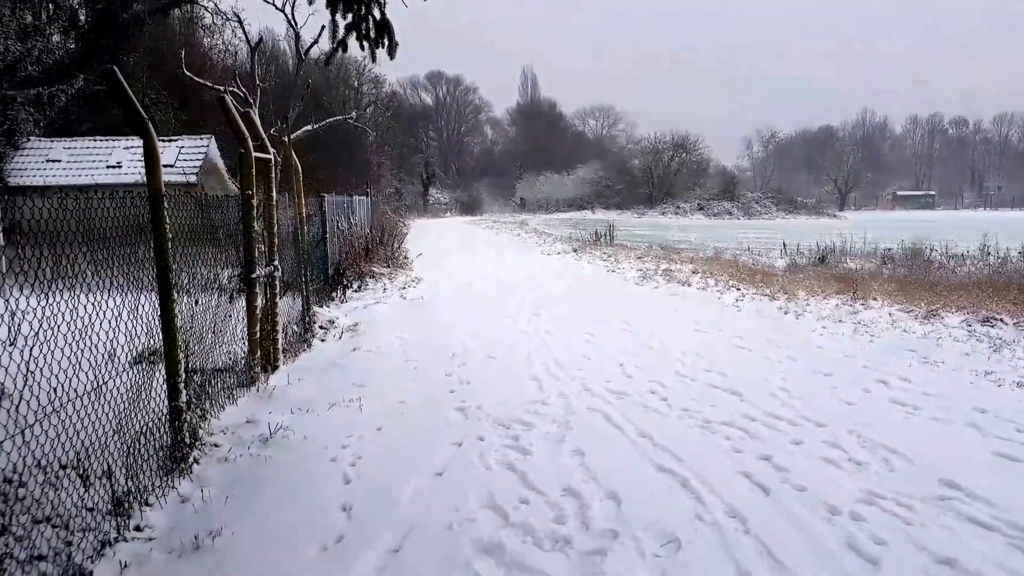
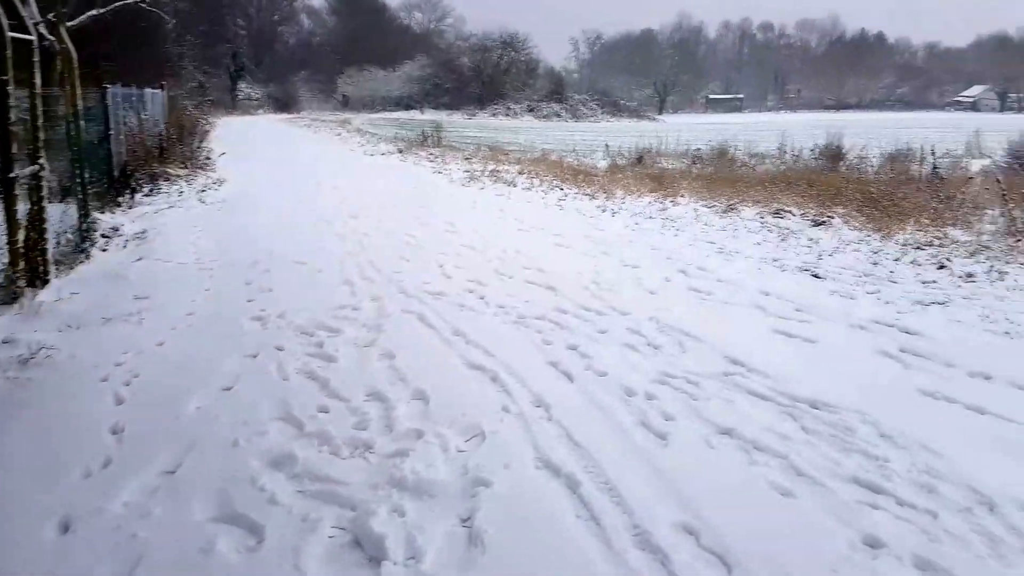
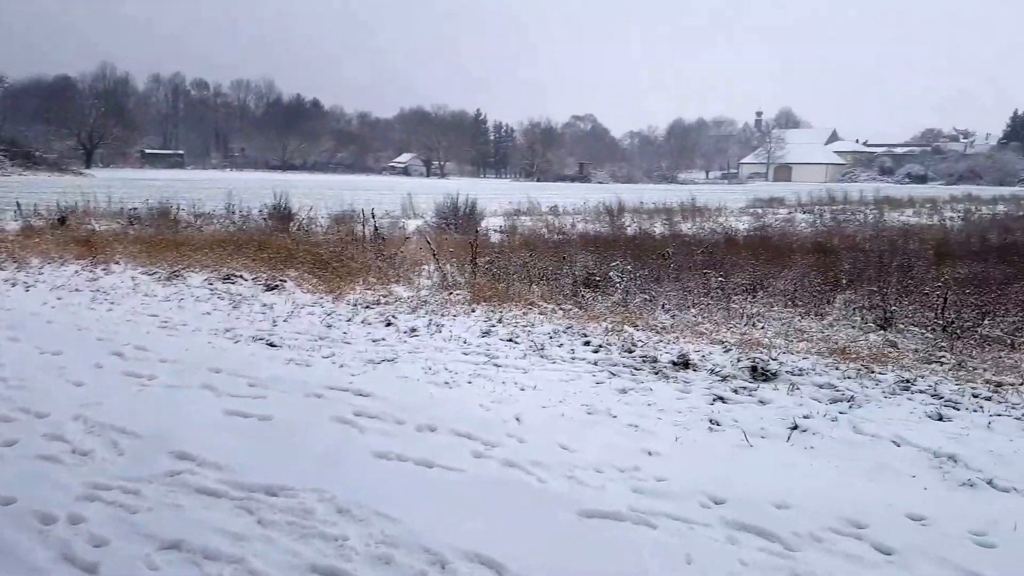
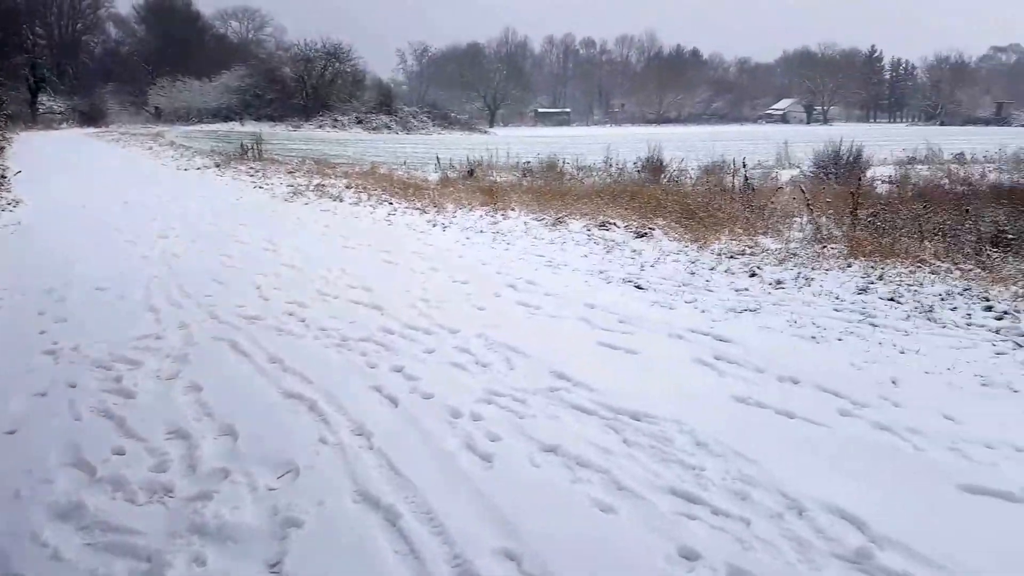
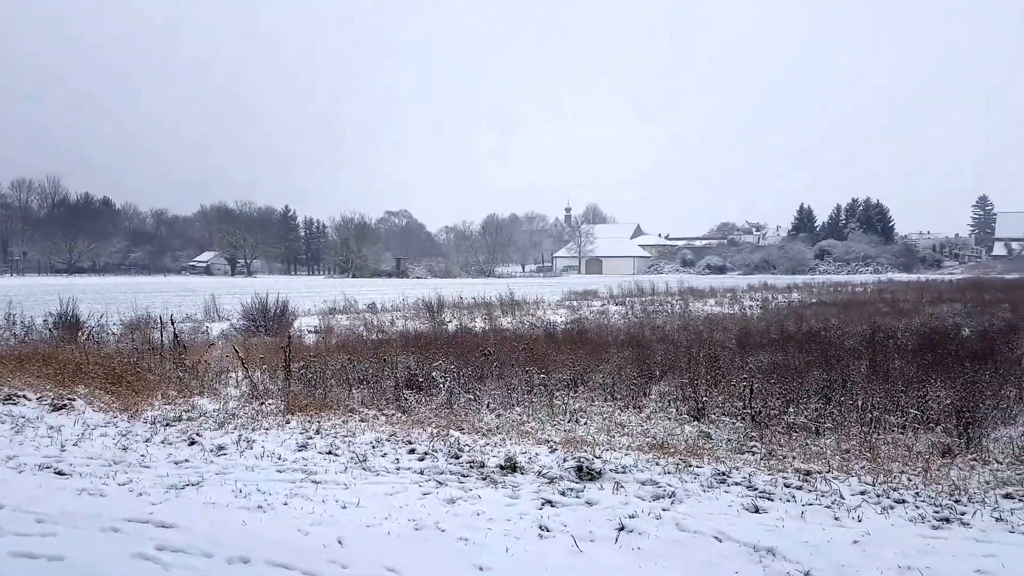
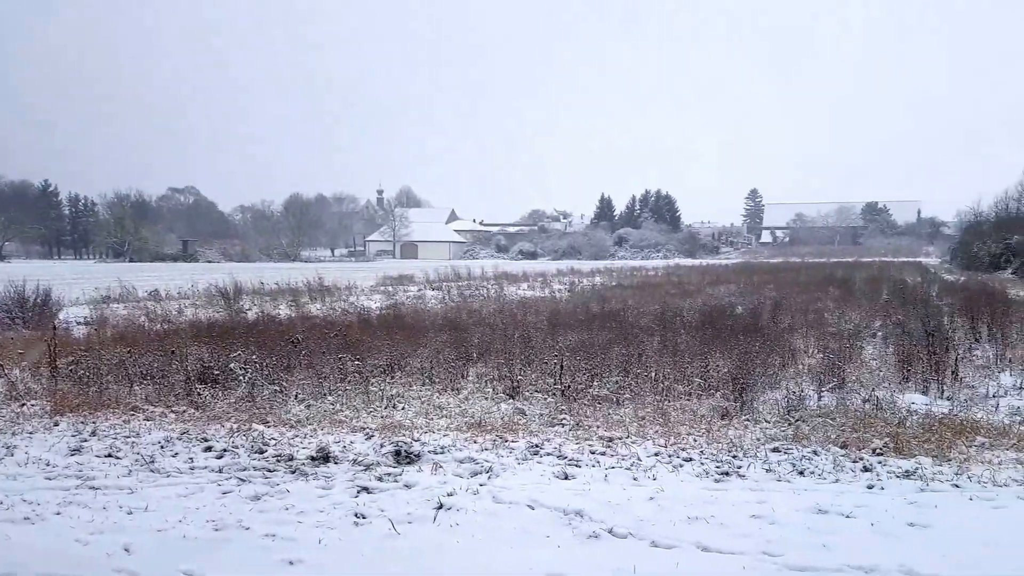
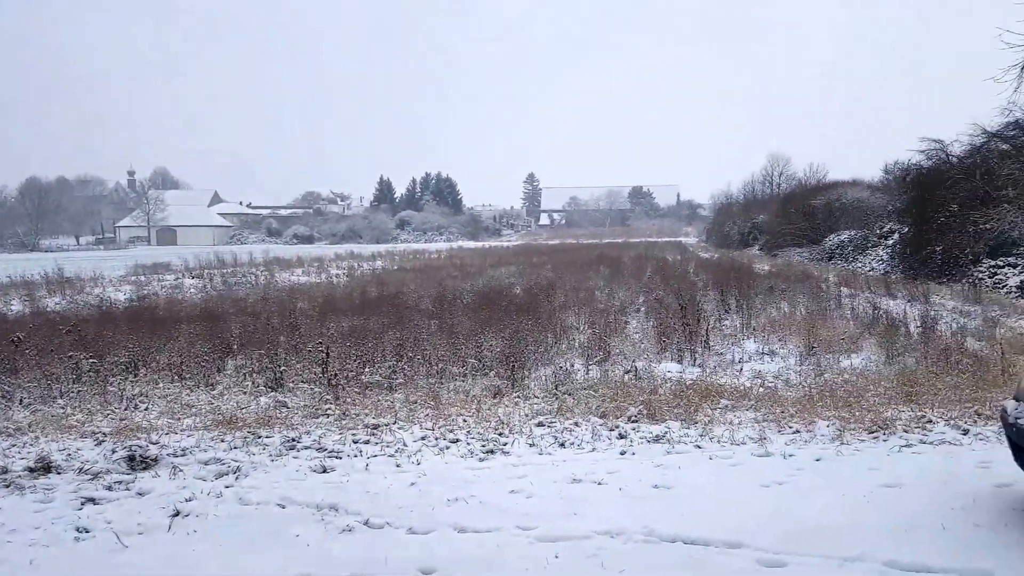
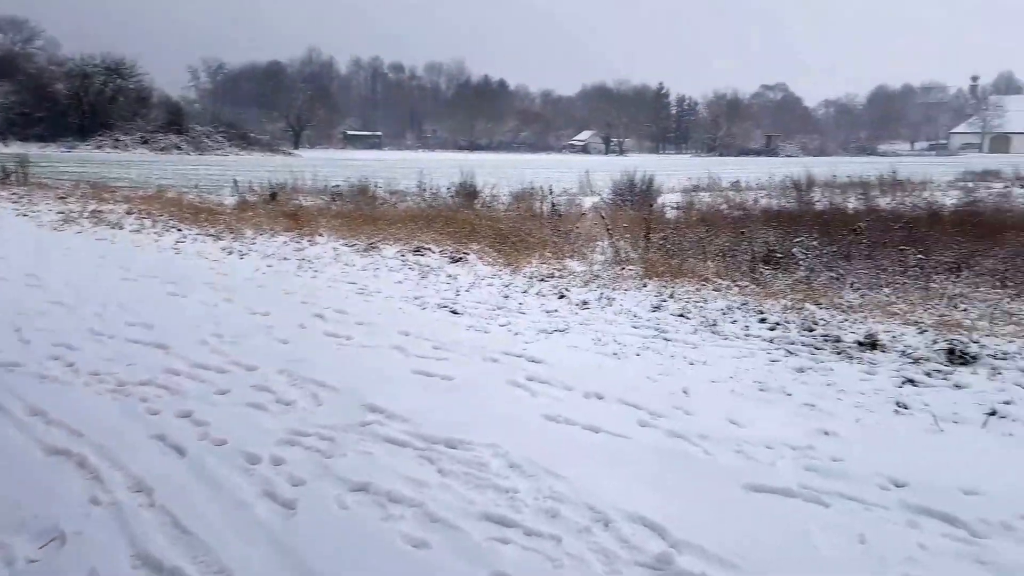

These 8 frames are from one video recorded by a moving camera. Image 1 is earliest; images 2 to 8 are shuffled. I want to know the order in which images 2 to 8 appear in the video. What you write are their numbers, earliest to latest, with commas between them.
2, 4, 8, 3, 5, 6, 7
